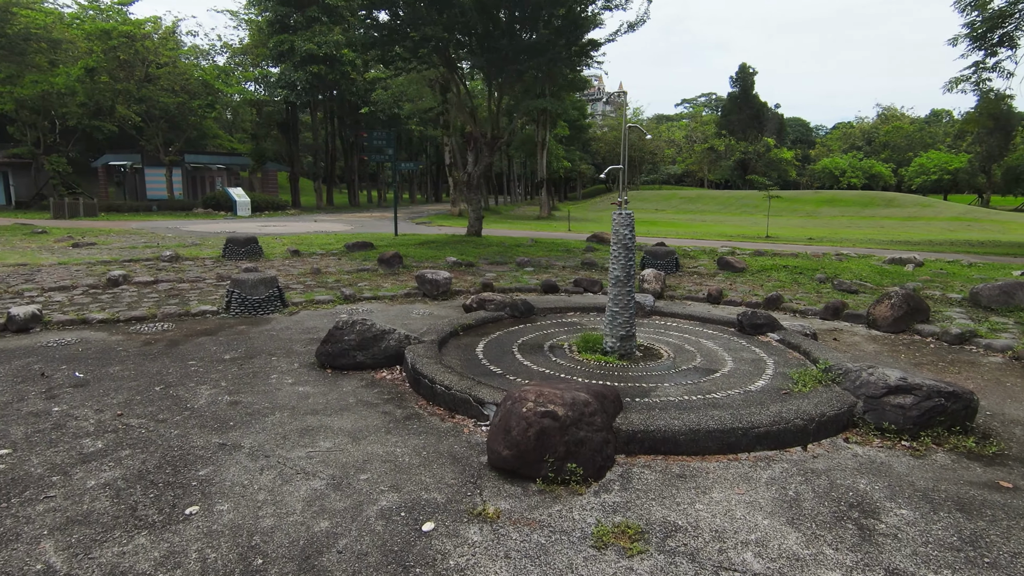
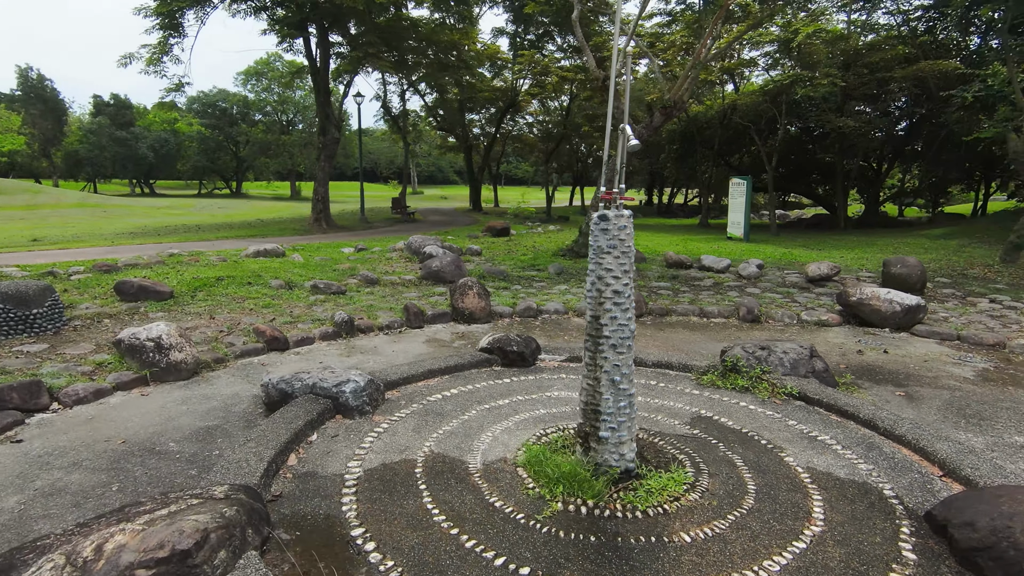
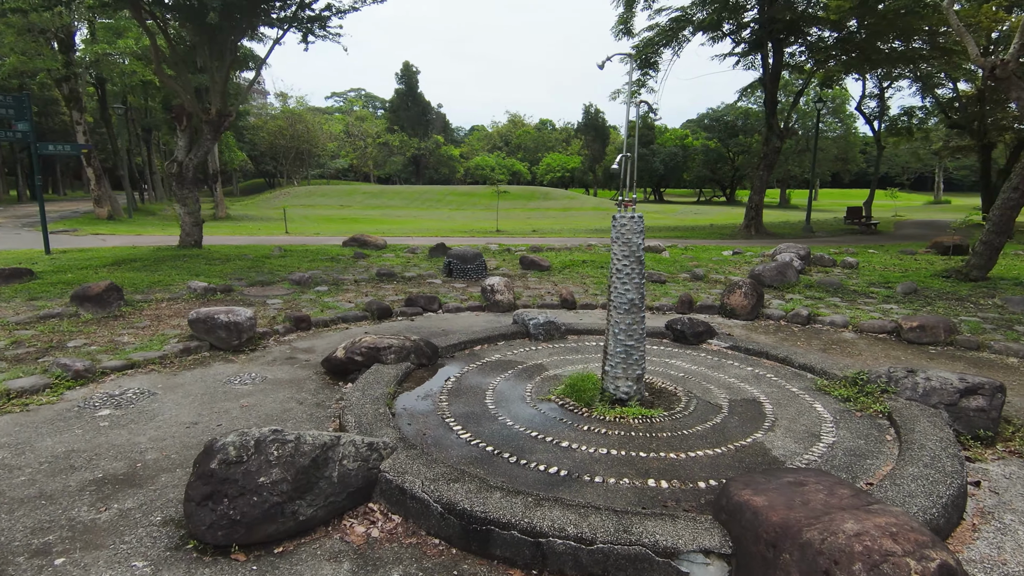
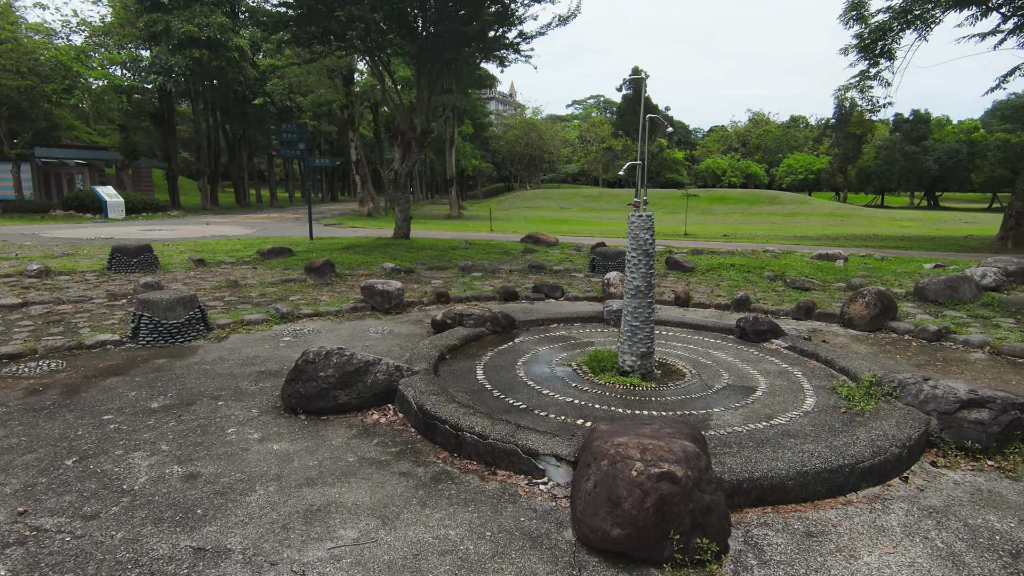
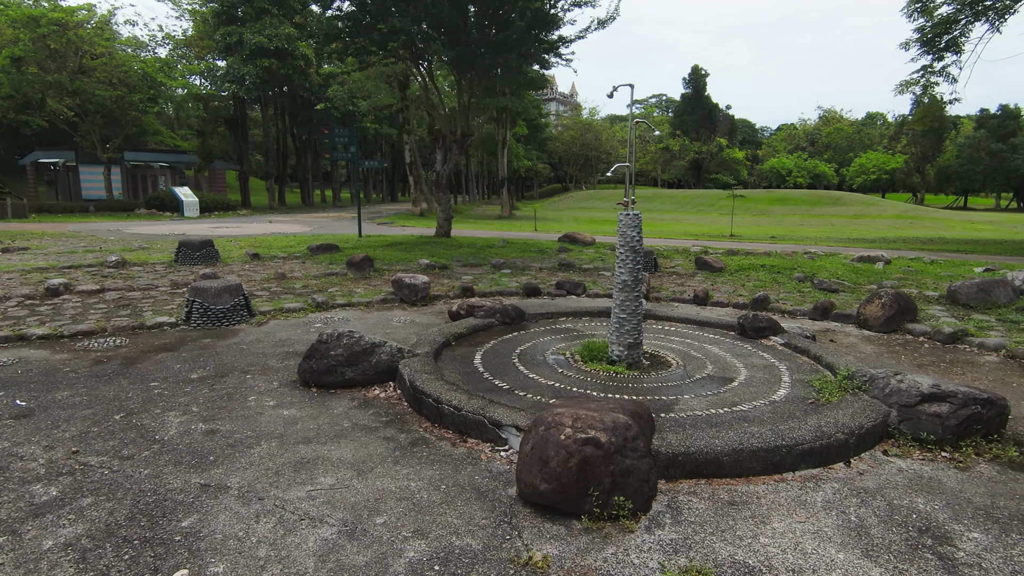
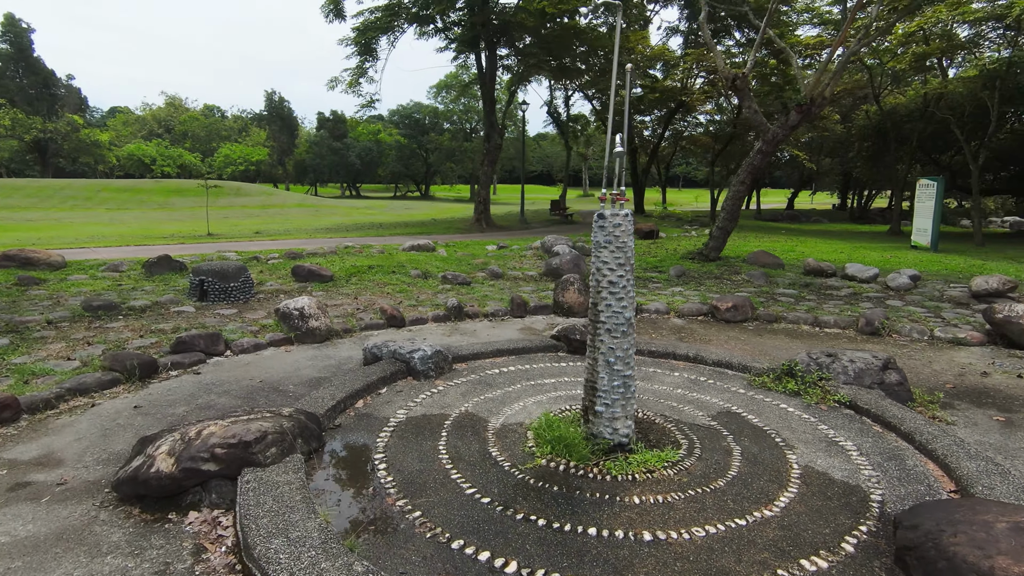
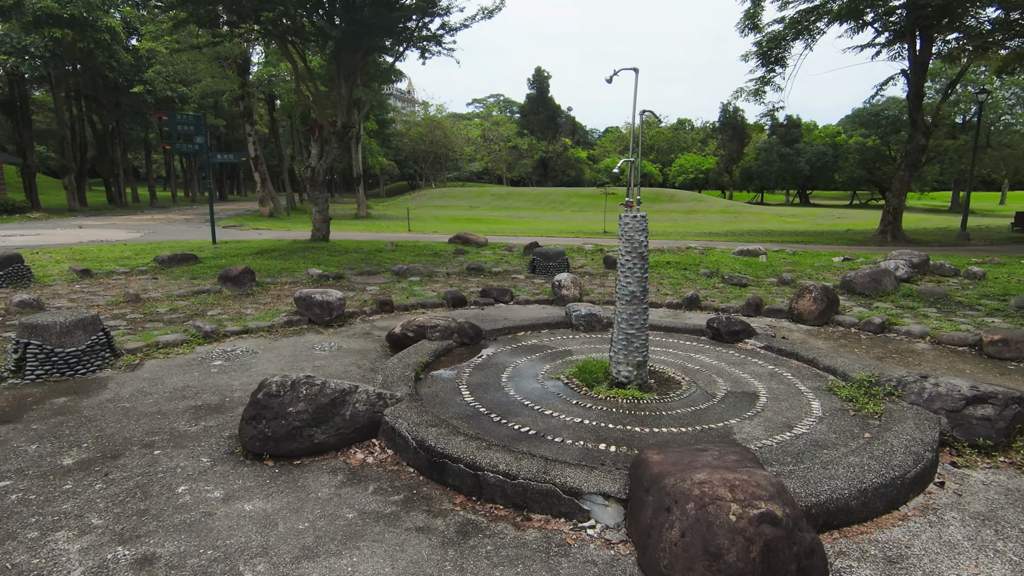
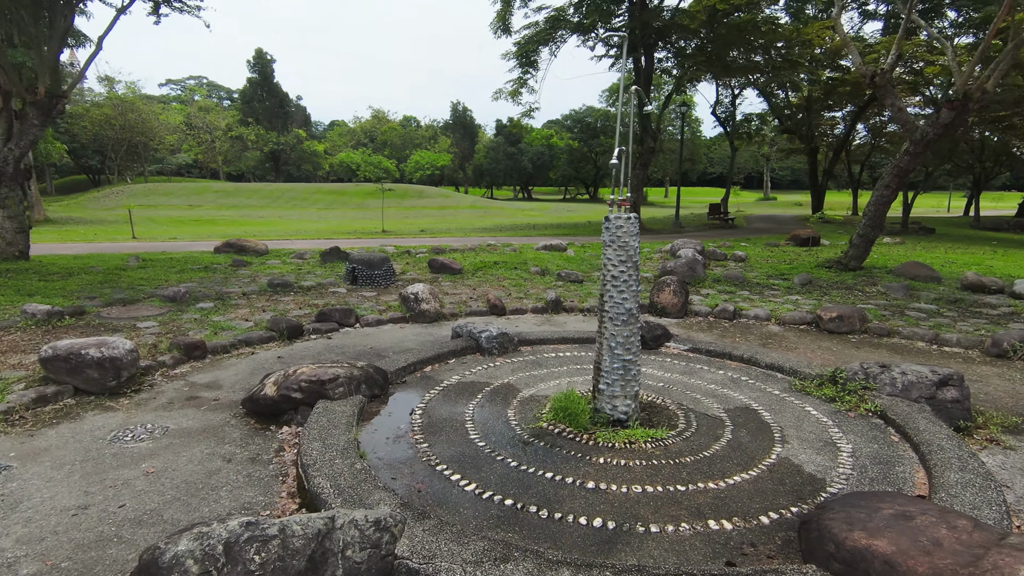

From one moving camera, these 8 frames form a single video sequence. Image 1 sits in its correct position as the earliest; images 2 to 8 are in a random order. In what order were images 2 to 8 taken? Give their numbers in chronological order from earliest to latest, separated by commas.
5, 4, 7, 3, 8, 6, 2
